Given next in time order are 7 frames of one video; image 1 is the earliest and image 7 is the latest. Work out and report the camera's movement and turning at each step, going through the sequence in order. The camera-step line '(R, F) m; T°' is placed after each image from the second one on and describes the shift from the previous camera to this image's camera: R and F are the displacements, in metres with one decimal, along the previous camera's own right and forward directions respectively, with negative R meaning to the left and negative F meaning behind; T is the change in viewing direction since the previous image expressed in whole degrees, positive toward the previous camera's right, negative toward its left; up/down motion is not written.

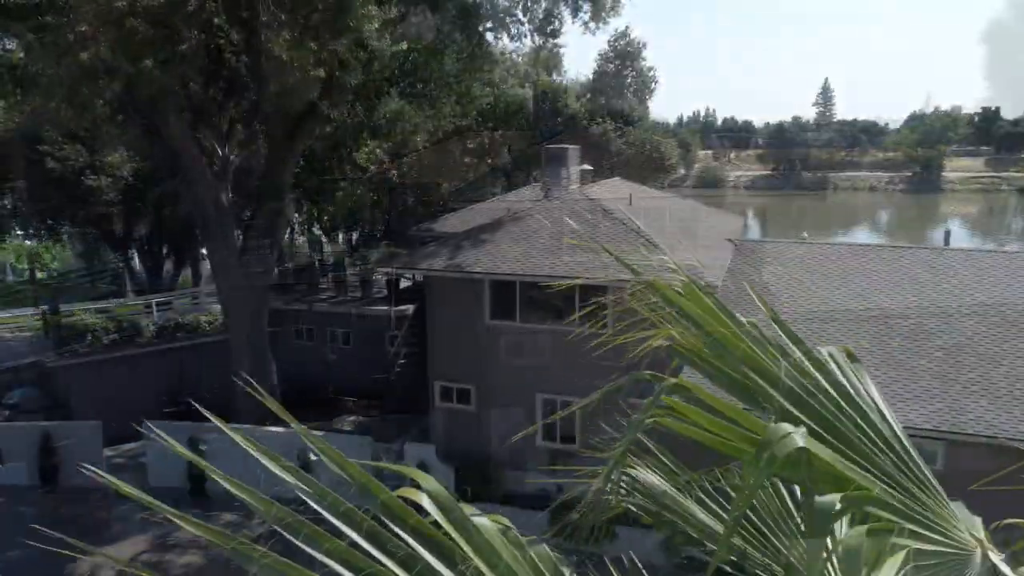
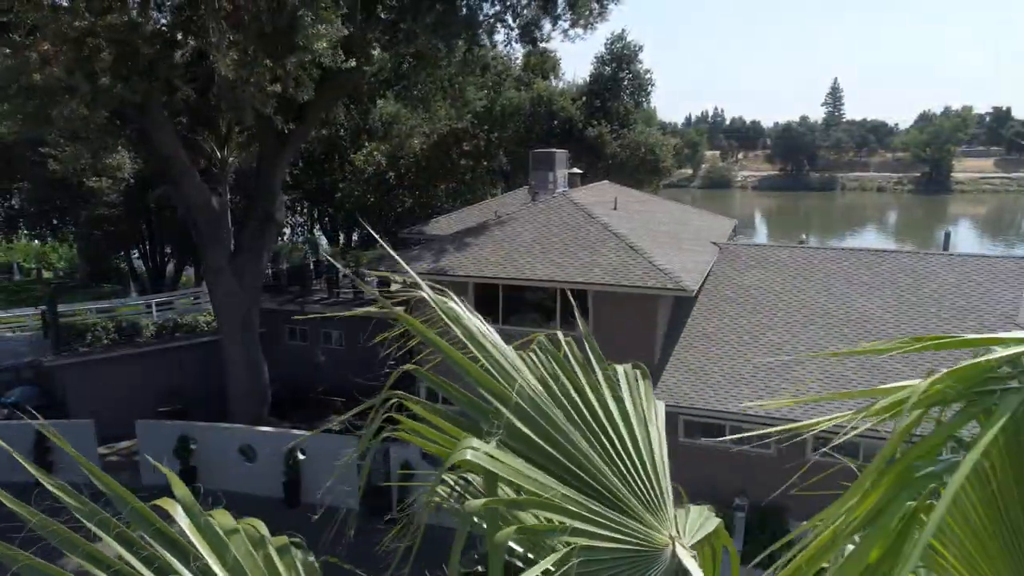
(+0.5, -0.2) m; -1°
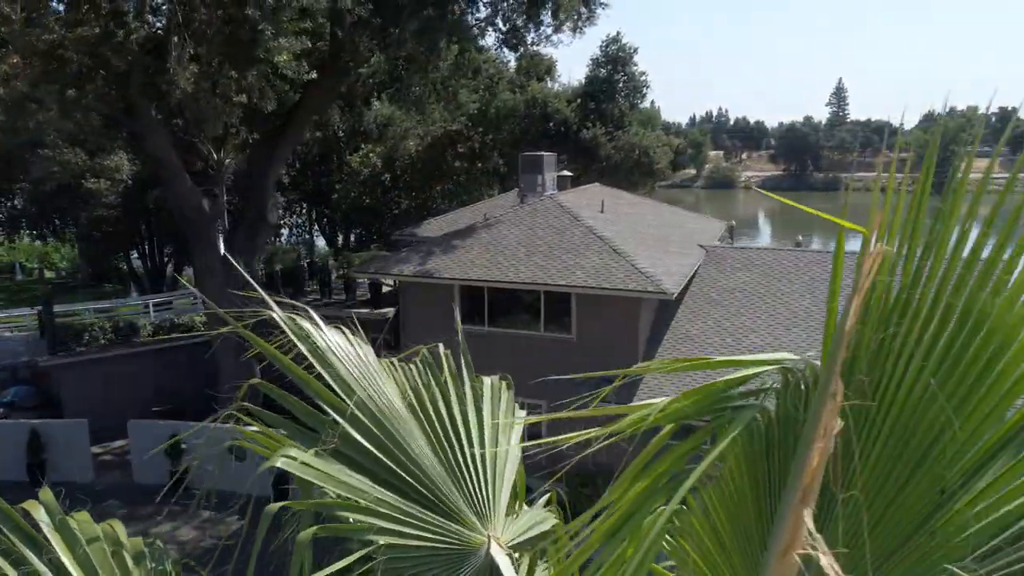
(+0.4, -0.2) m; 0°
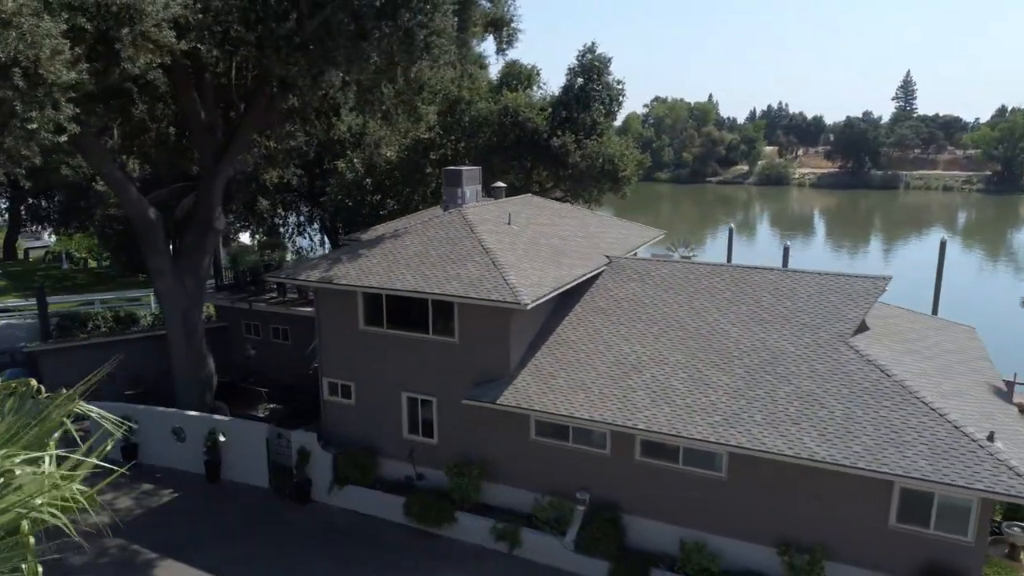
(+3.7, -1.3) m; -5°
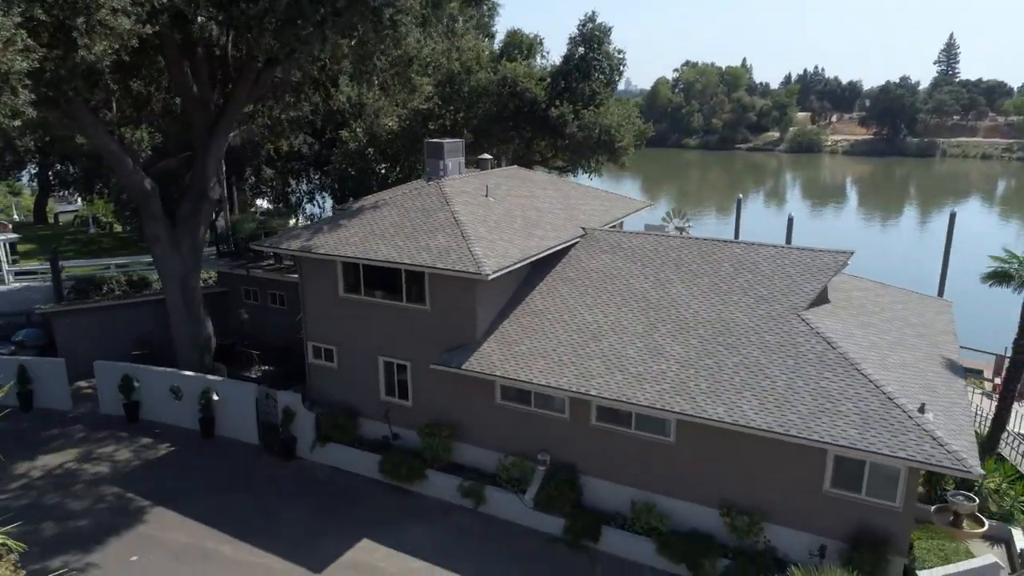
(+1.4, -0.6) m; -2°
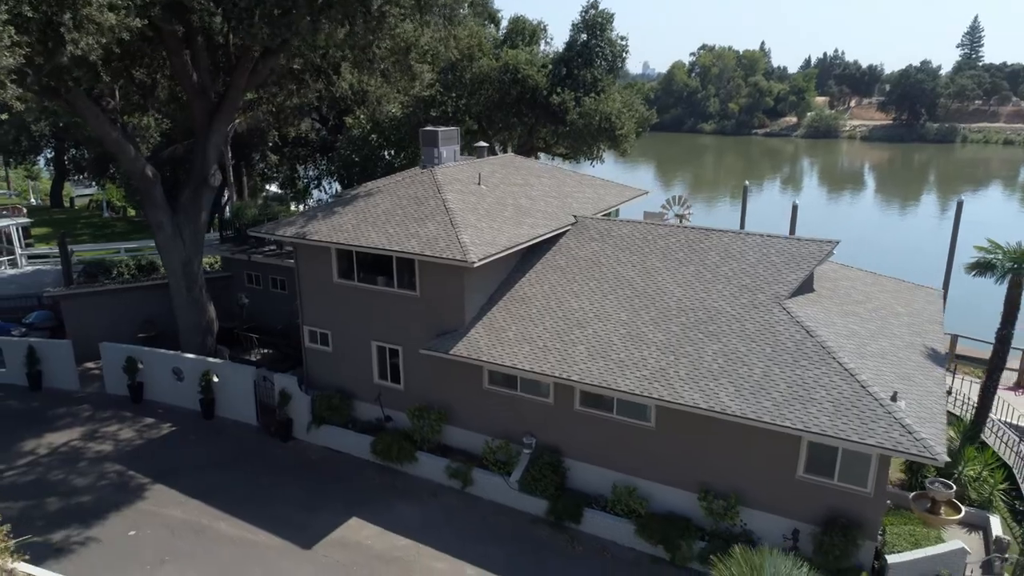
(+0.6, -0.3) m; -1°
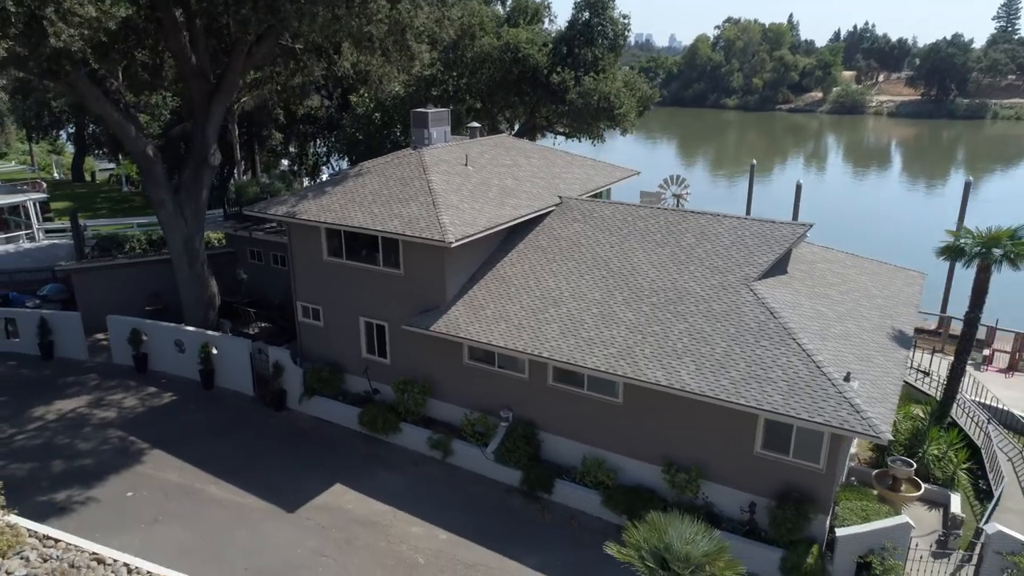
(+1.0, -0.5) m; -2°
